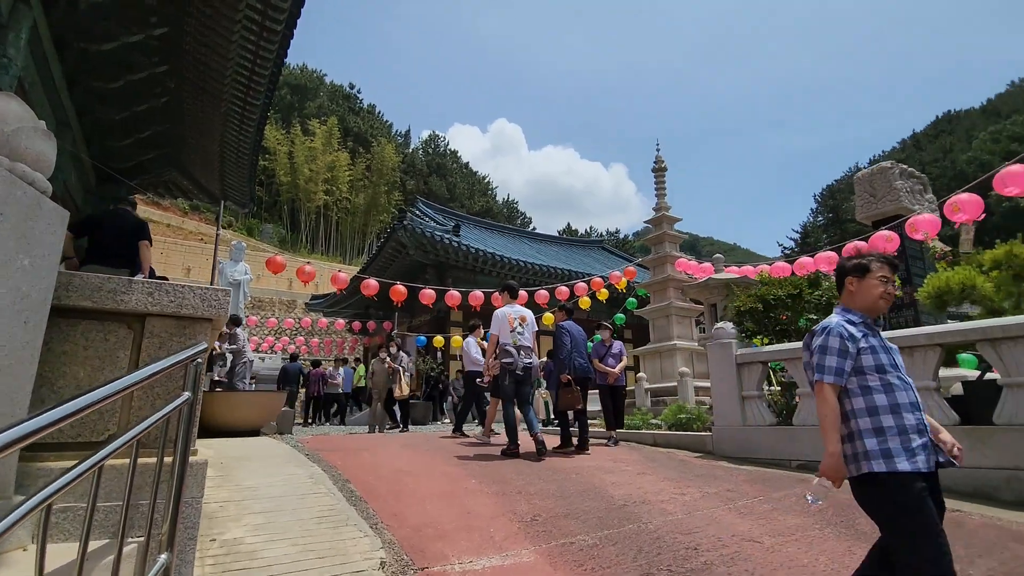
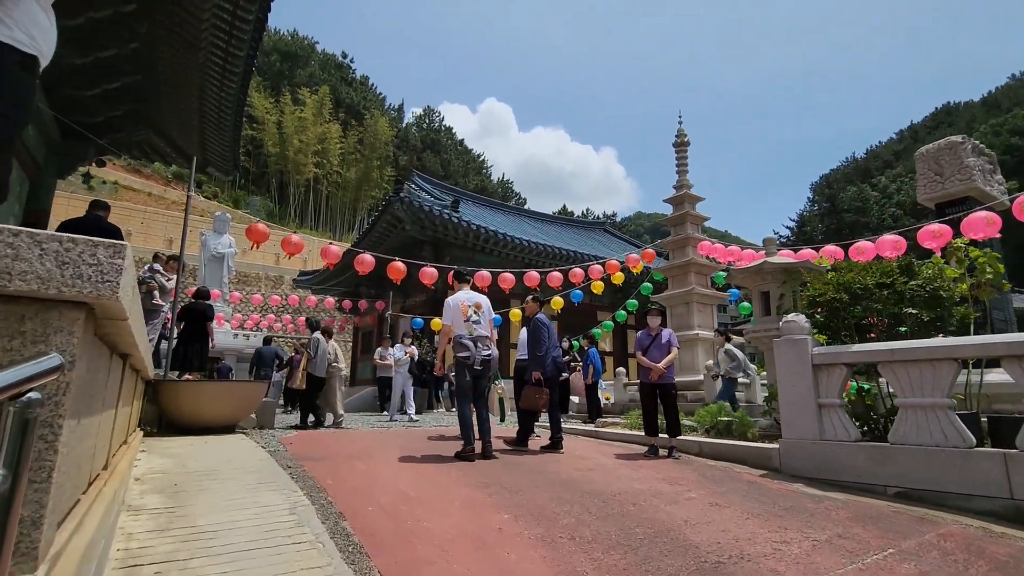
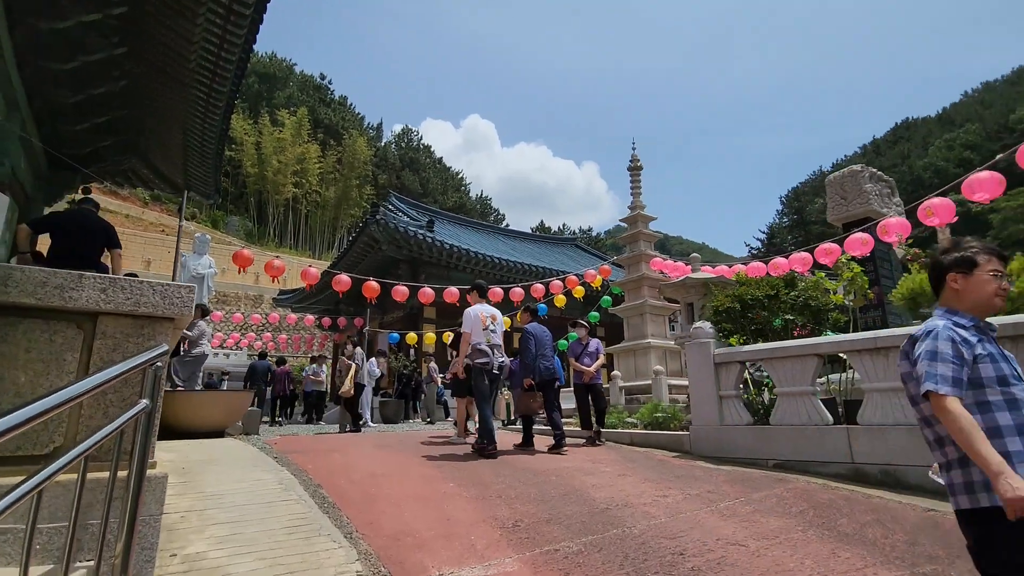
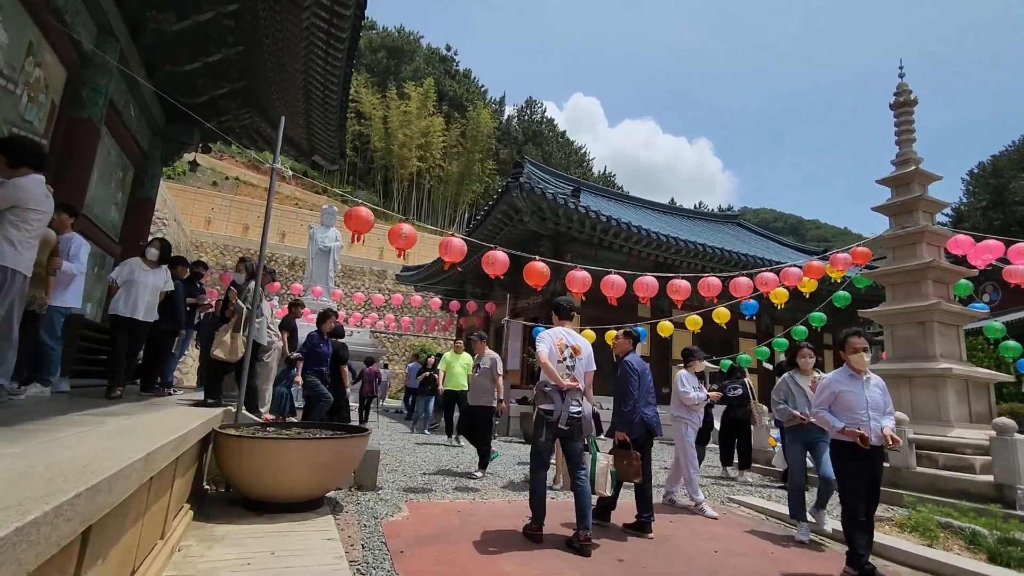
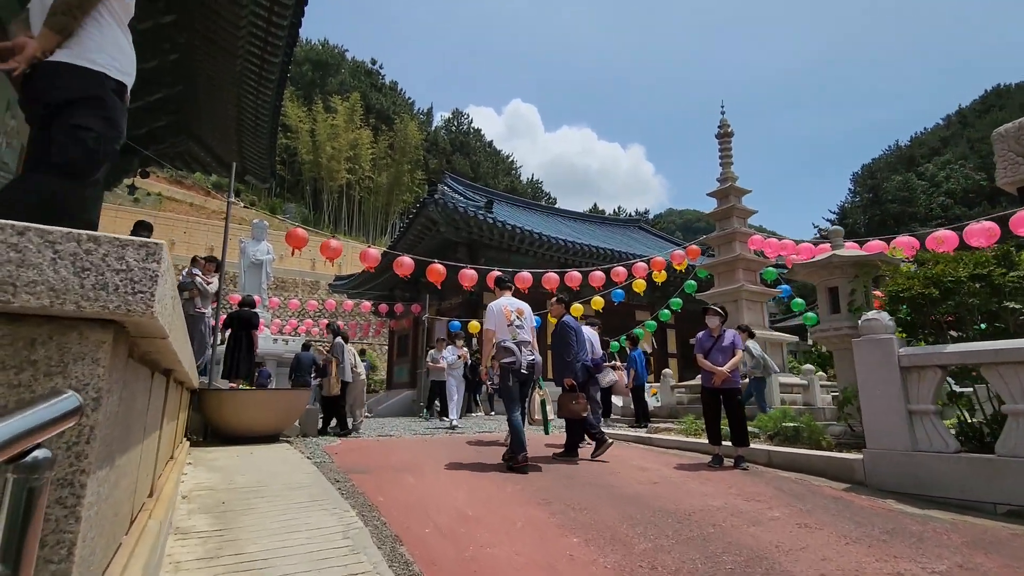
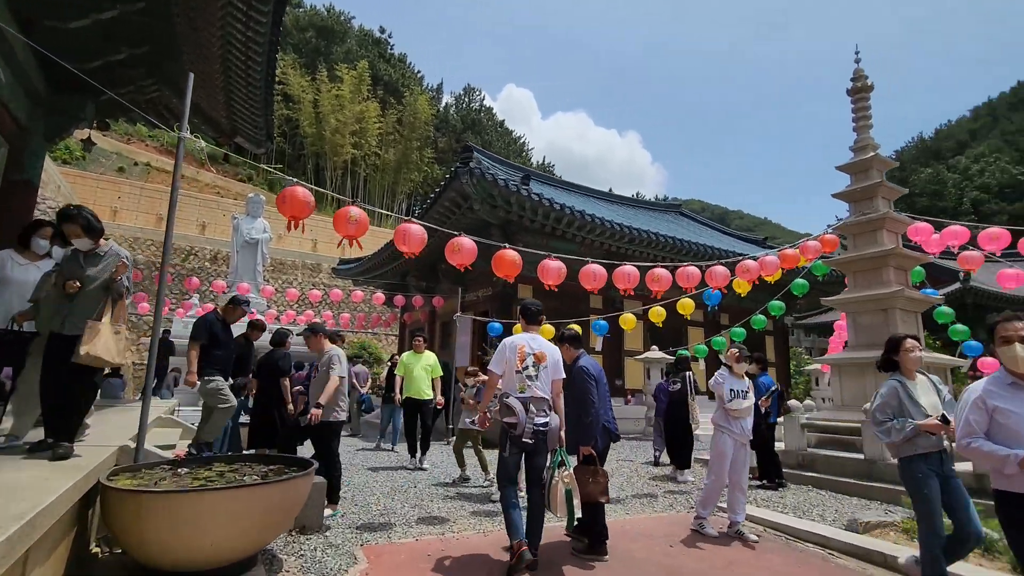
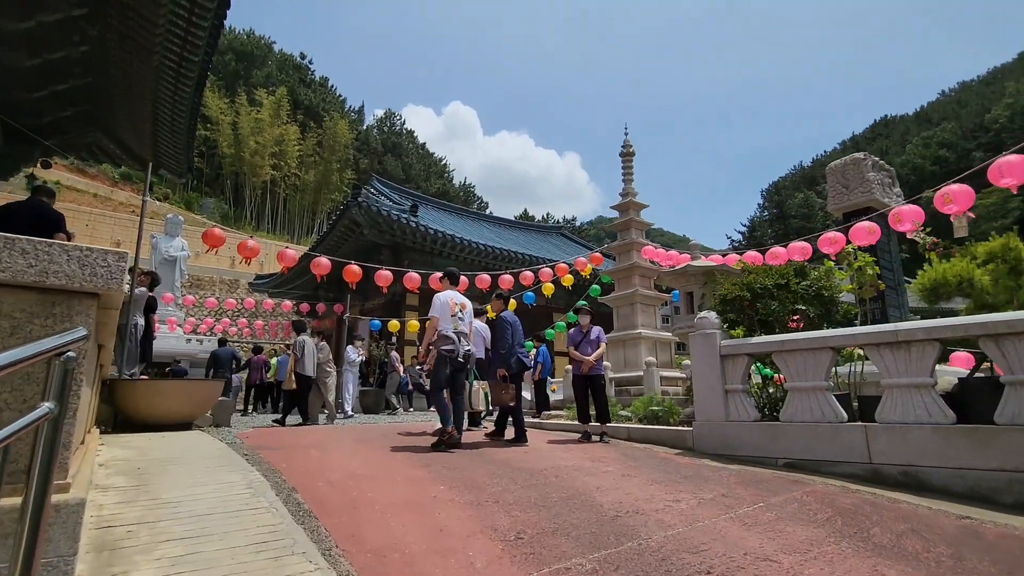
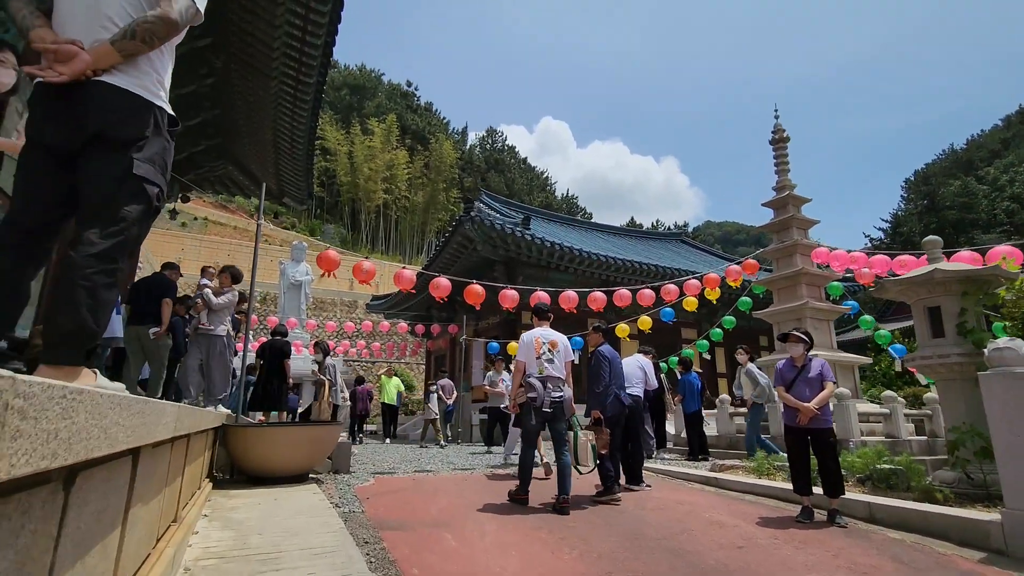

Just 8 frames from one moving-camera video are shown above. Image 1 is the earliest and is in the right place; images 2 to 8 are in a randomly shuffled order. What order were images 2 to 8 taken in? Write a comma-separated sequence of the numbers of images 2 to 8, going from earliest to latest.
3, 7, 2, 5, 8, 4, 6
